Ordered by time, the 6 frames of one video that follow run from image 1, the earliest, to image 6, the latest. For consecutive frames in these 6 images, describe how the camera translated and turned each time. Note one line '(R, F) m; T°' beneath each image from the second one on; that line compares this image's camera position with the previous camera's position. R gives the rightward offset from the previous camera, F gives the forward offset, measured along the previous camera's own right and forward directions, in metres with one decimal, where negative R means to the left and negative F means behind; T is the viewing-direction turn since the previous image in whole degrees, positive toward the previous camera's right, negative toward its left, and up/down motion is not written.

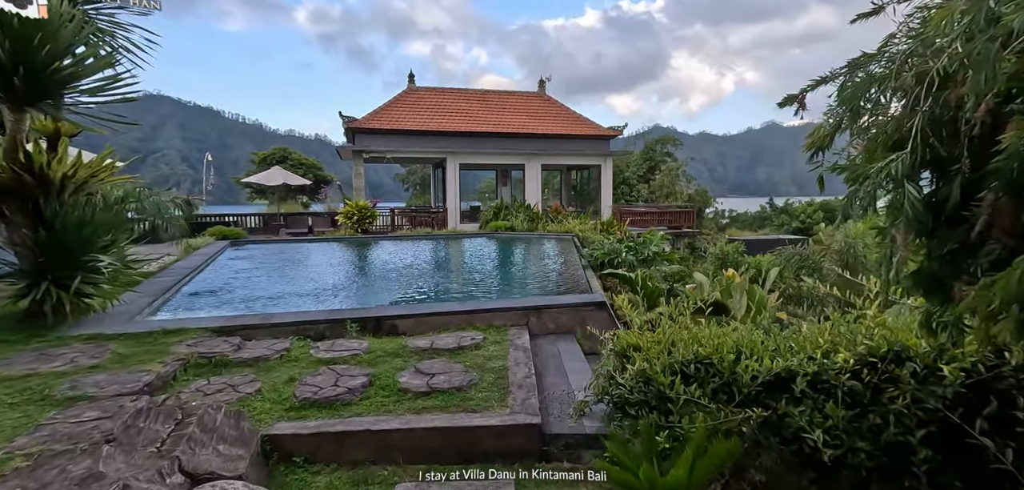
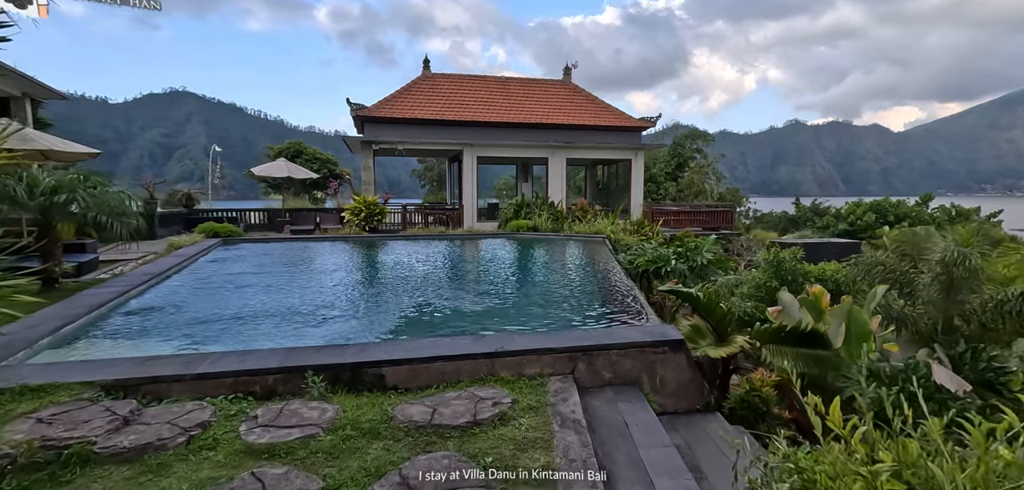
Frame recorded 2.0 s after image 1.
(-0.1, +1.2) m; -2°
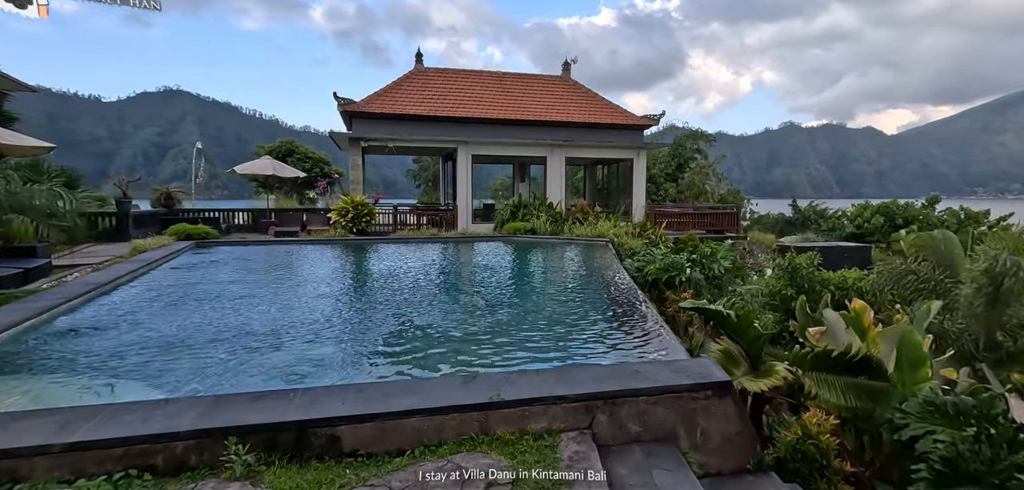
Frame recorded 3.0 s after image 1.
(0.0, +0.6) m; +1°
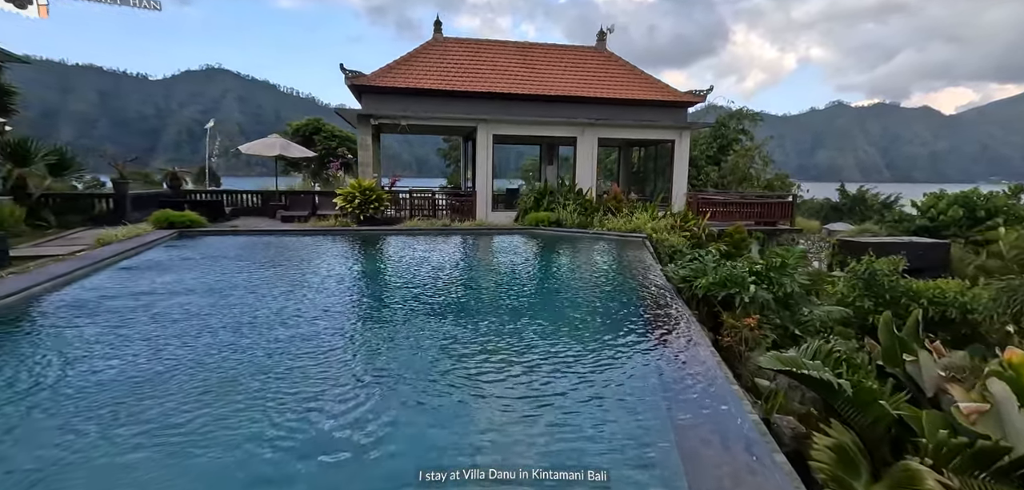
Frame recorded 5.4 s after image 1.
(+0.1, +1.2) m; -4°
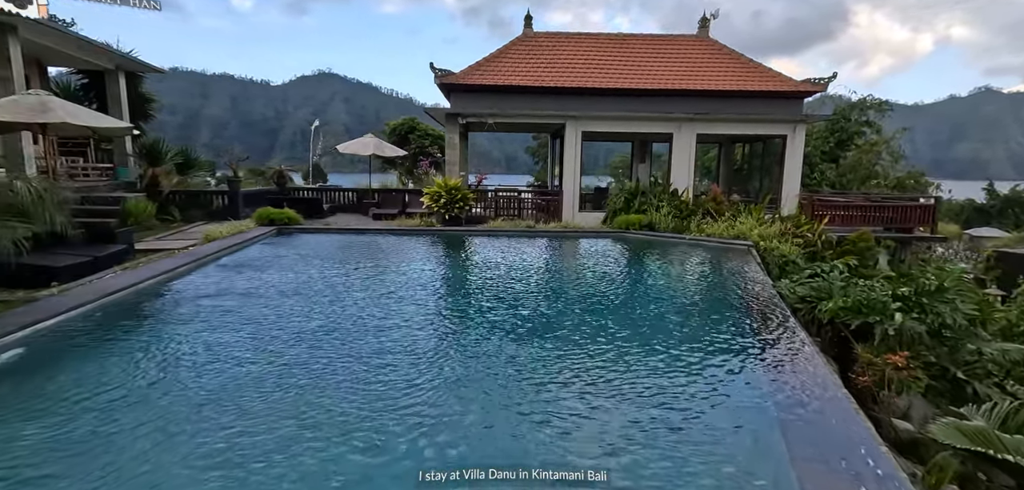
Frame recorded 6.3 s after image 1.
(0.0, +0.4) m; -10°
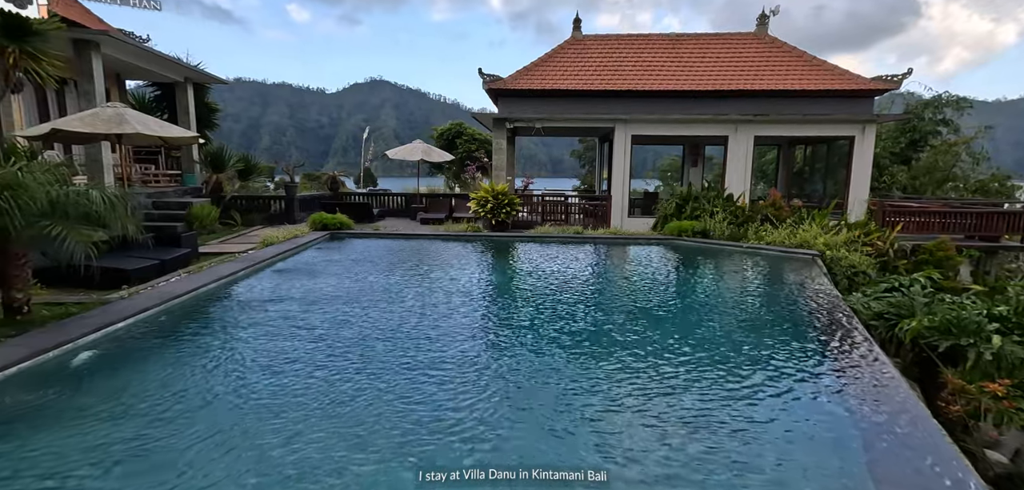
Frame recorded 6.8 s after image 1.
(-0.1, +0.1) m; -5°
